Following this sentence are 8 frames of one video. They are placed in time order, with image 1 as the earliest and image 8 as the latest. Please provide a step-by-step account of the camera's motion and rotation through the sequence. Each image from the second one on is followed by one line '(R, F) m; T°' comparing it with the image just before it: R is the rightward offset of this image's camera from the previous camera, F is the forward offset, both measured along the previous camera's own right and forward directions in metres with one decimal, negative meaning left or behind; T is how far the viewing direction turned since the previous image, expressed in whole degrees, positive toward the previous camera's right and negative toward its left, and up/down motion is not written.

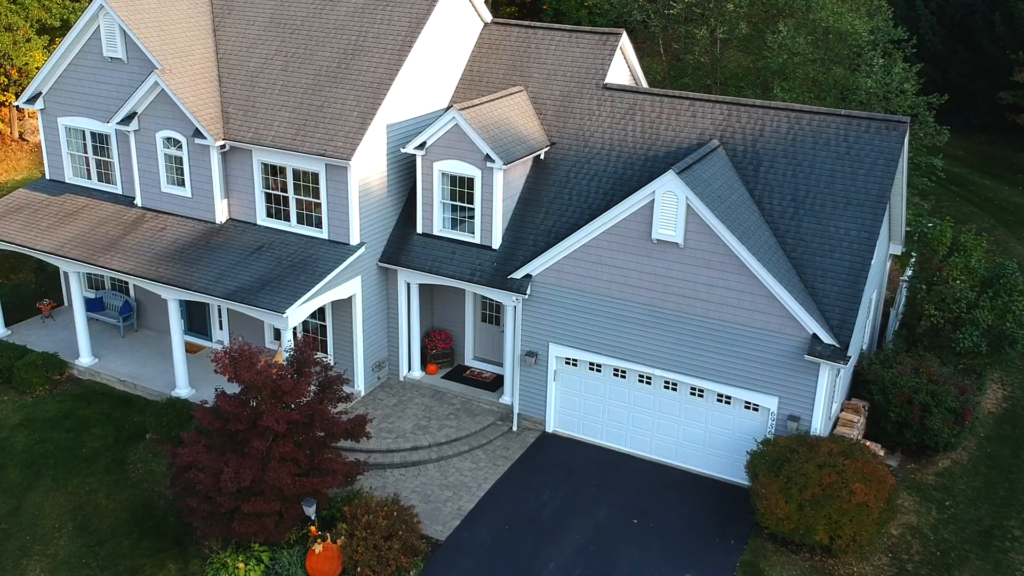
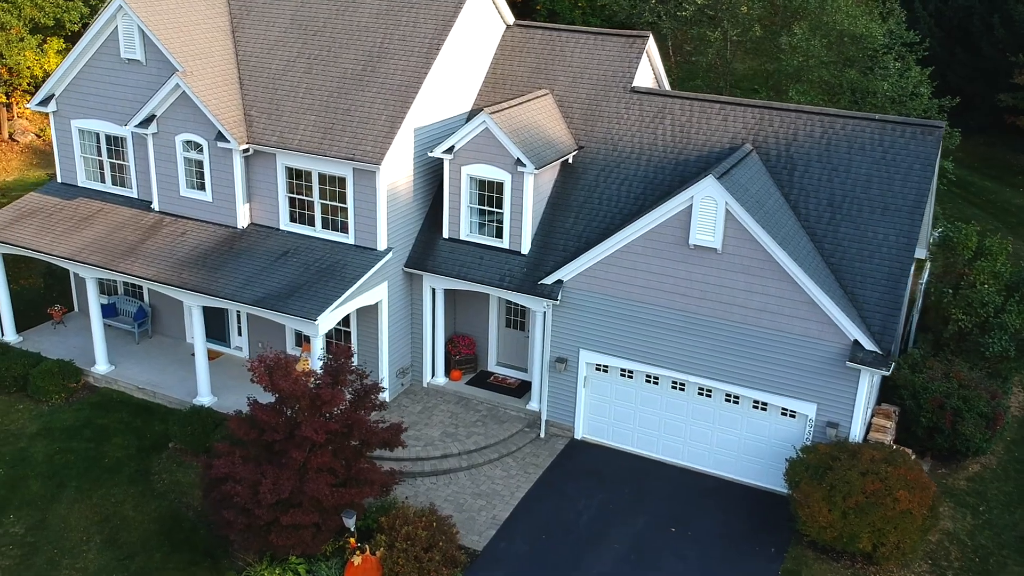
(-1.0, +0.3) m; +1°
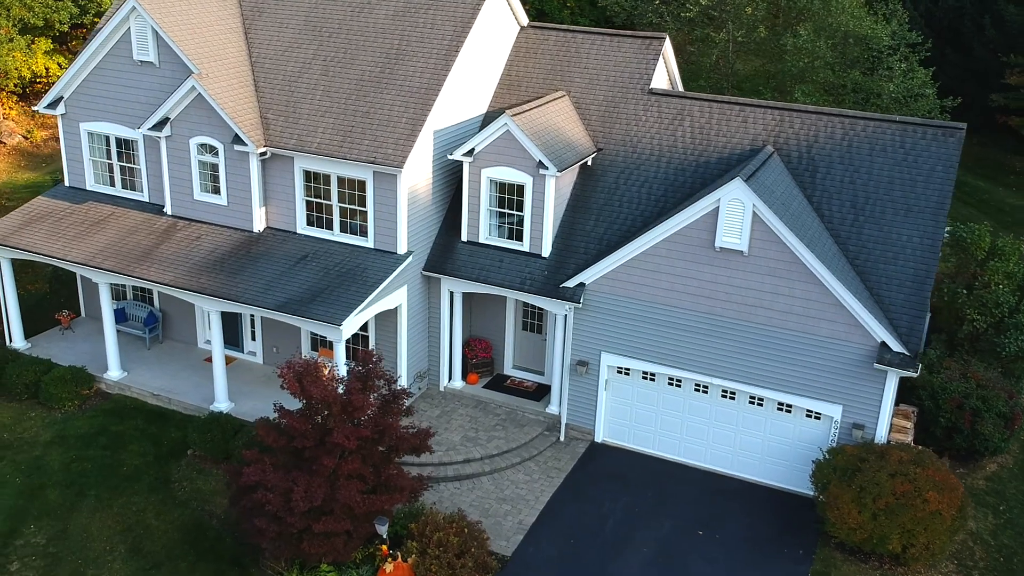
(-0.9, +0.1) m; +1°
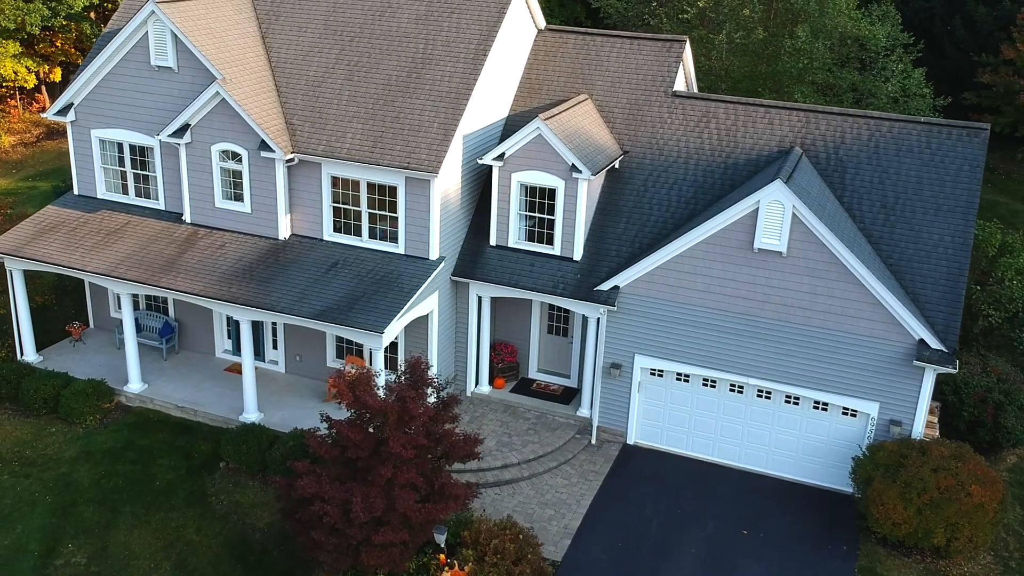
(-1.7, +0.1) m; +3°
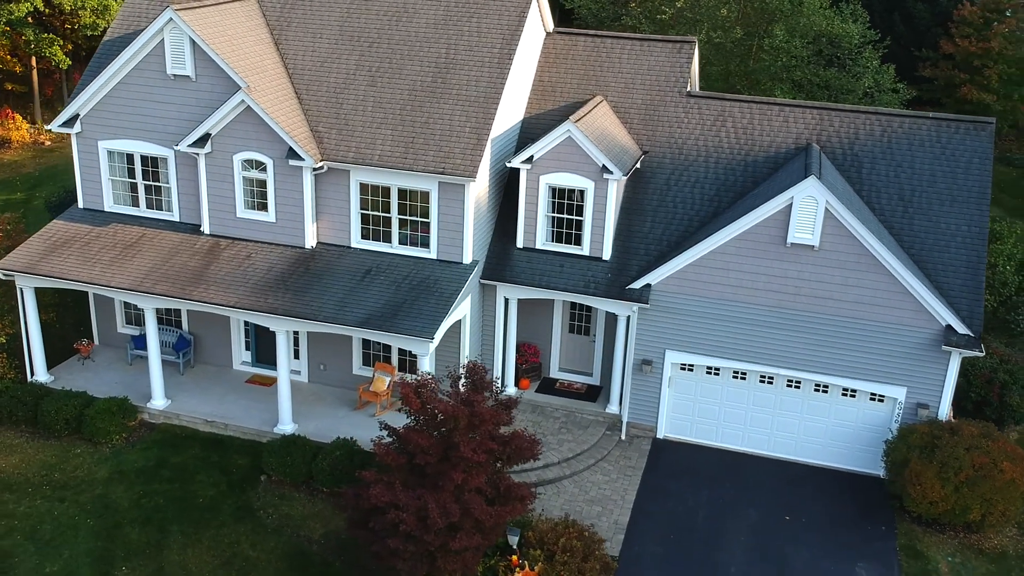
(-2.4, -0.1) m; +5°
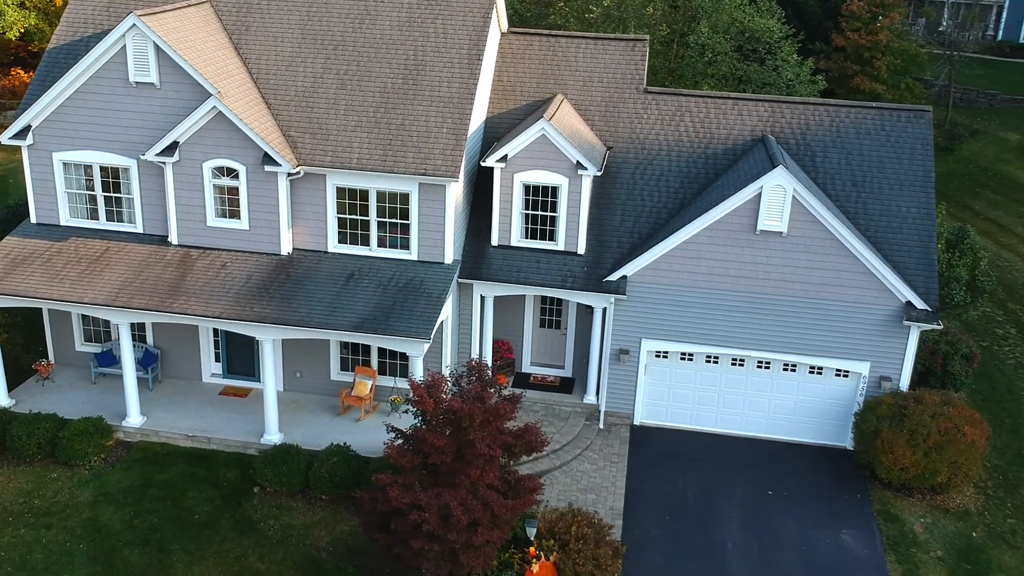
(-2.1, -0.2) m; +7°
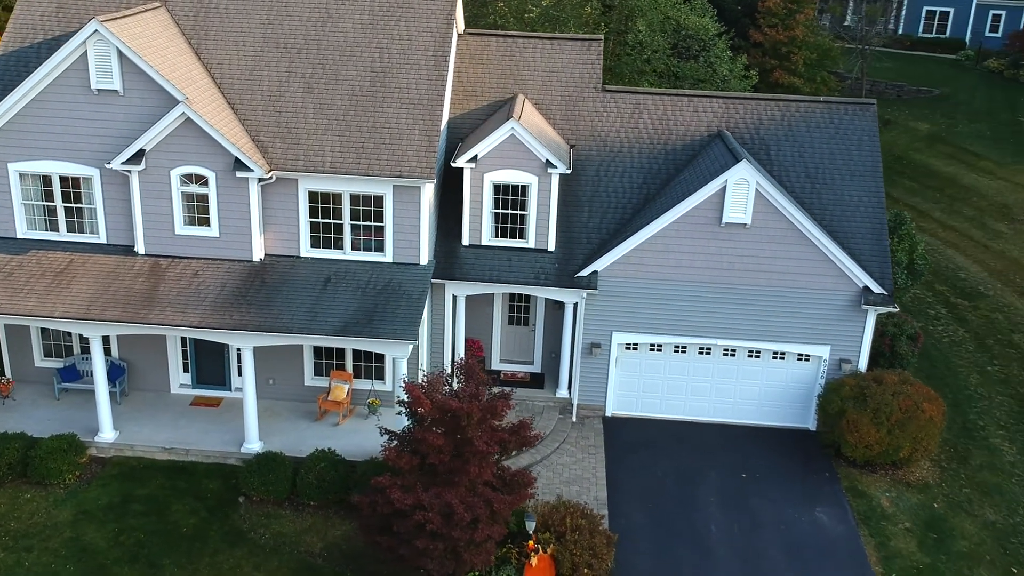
(-1.4, -0.2) m; +5°
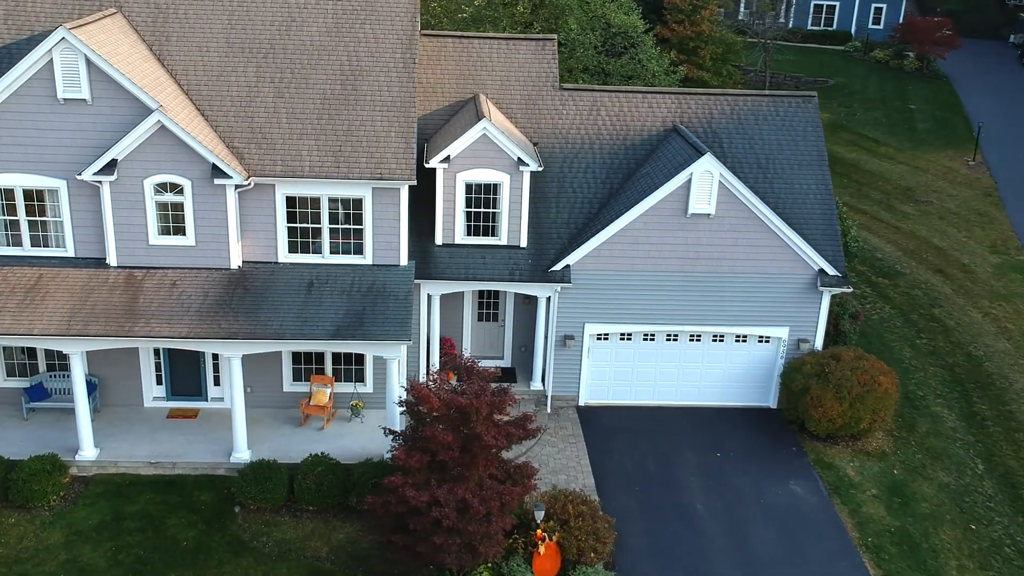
(-1.9, -0.3) m; +6°
